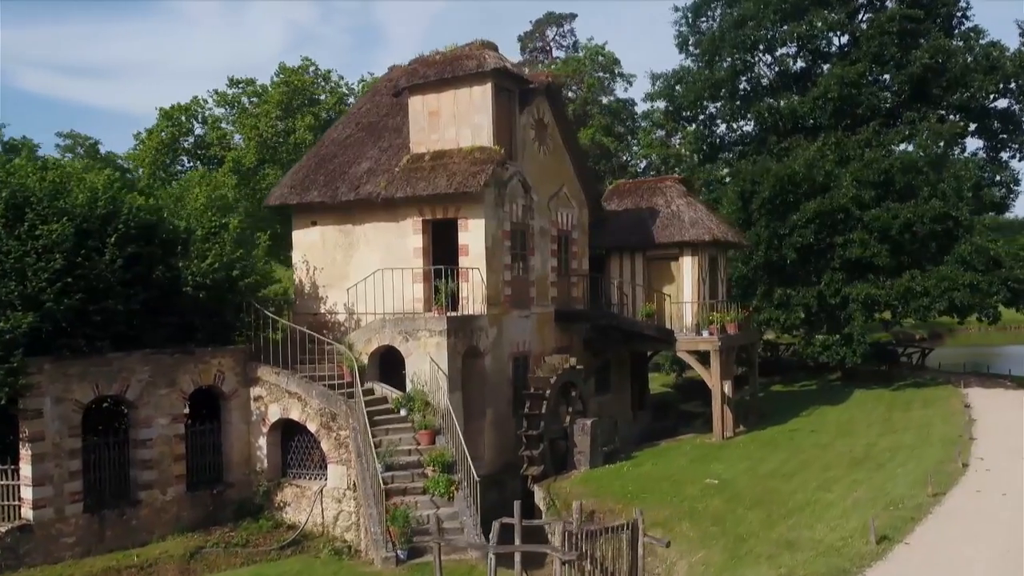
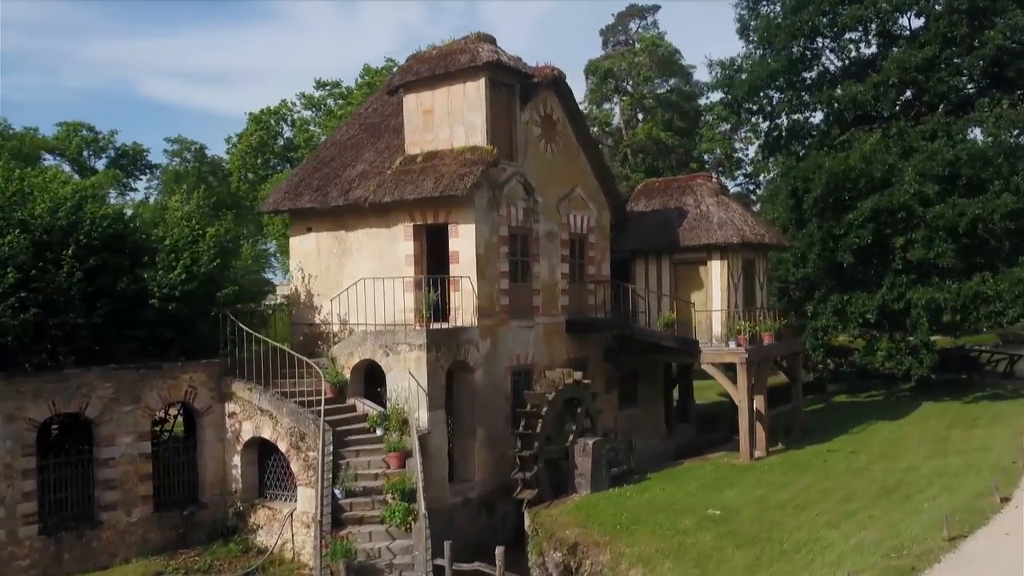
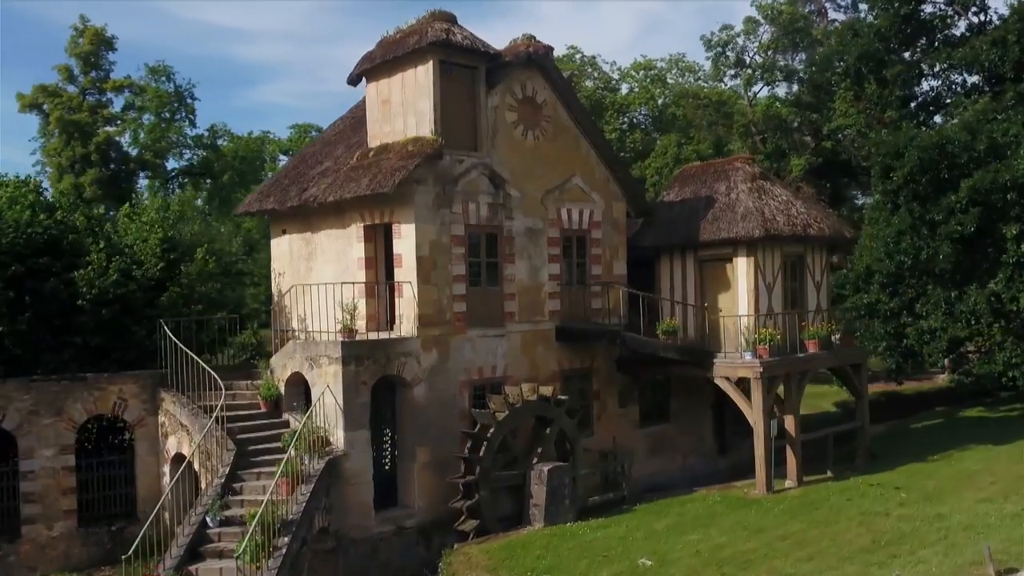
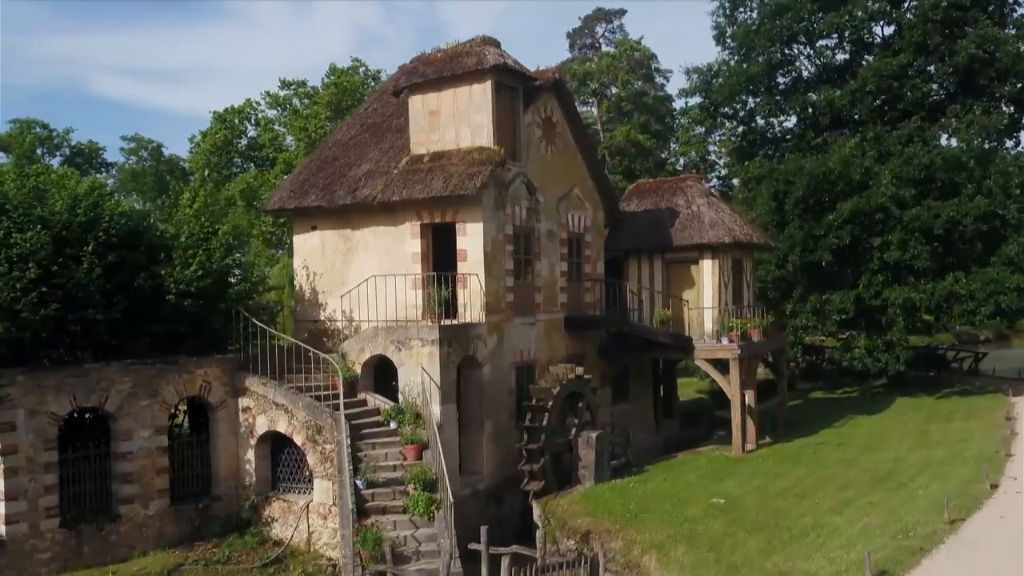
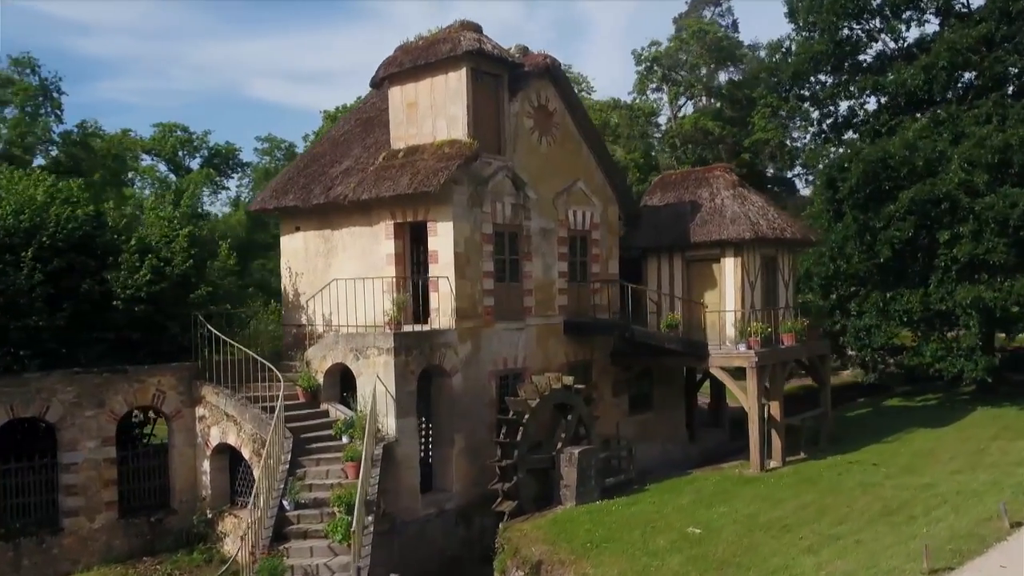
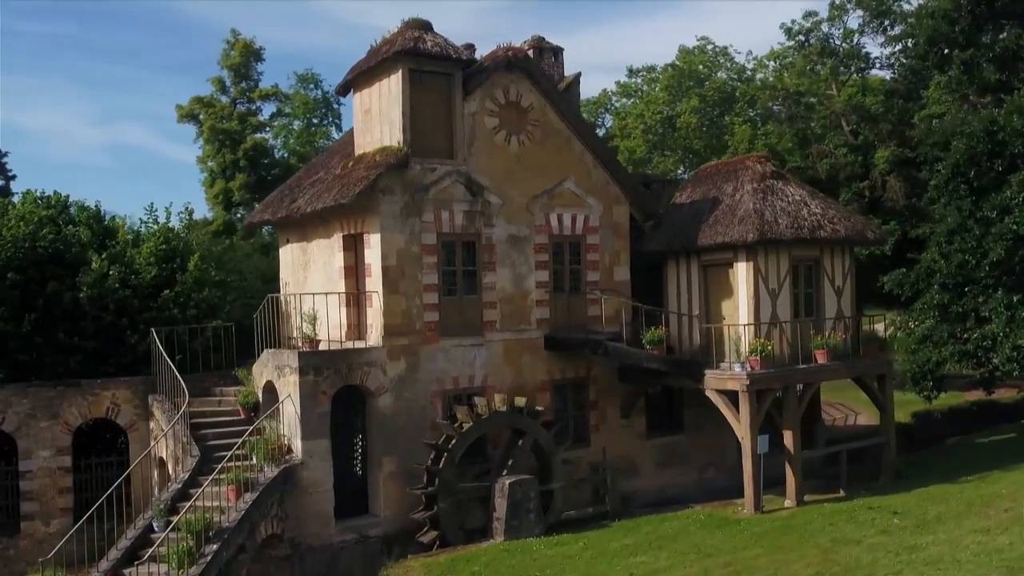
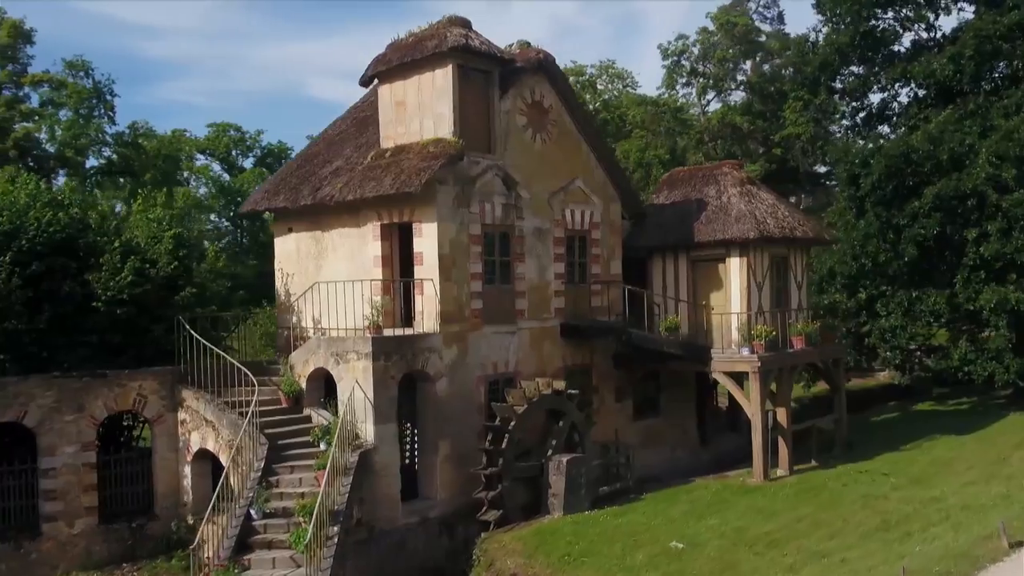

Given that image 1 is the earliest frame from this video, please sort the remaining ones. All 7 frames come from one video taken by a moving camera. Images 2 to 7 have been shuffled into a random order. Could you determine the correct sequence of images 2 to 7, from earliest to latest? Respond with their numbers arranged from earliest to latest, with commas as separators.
4, 2, 5, 7, 3, 6
